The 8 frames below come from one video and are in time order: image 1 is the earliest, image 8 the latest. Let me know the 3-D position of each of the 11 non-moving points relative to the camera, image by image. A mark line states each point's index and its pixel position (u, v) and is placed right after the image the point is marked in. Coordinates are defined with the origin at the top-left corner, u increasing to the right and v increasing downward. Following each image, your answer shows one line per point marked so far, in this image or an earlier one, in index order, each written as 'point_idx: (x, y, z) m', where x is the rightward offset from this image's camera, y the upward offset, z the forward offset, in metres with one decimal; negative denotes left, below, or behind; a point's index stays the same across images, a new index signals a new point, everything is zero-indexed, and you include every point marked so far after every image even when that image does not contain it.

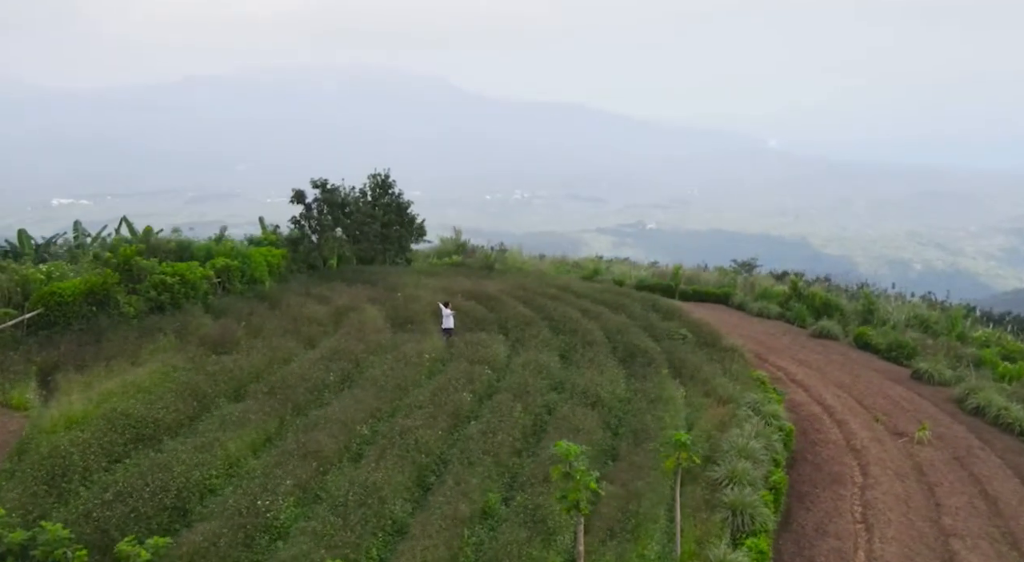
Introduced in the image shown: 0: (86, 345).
0: (-9.0, -1.3, +17.2) m
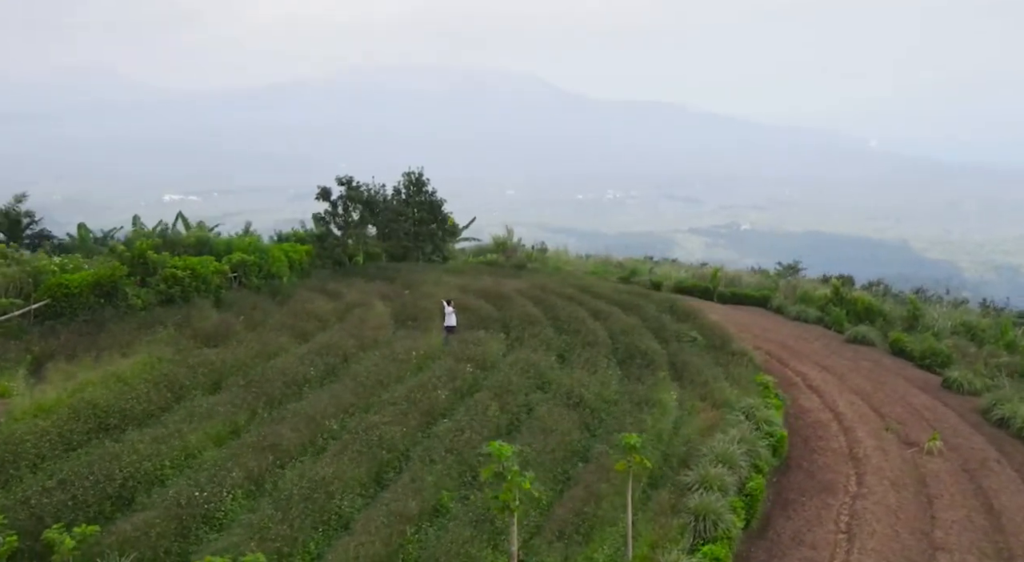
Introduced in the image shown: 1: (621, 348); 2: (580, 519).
0: (-9.1, -1.1, +17.5) m
1: (+2.7, -1.5, +19.2) m
2: (+0.9, -2.9, +10.1) m
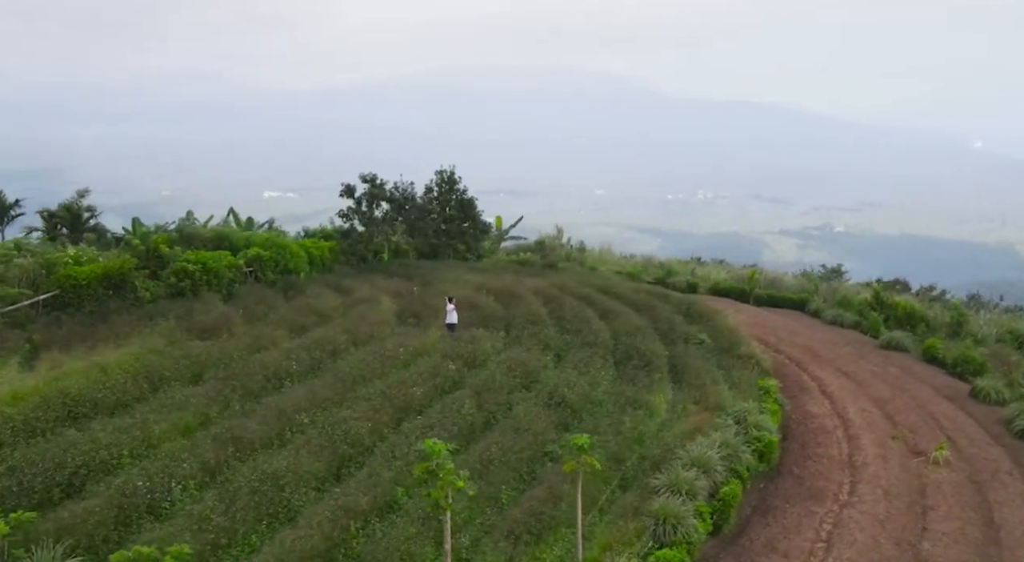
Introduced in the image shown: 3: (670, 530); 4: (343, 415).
0: (-9.2, -0.9, +17.9) m
1: (+2.6, -1.5, +18.9) m
2: (+0.3, -2.8, +9.9) m
3: (+2.0, -3.1, +10.3) m
4: (-2.5, -2.0, +12.1) m
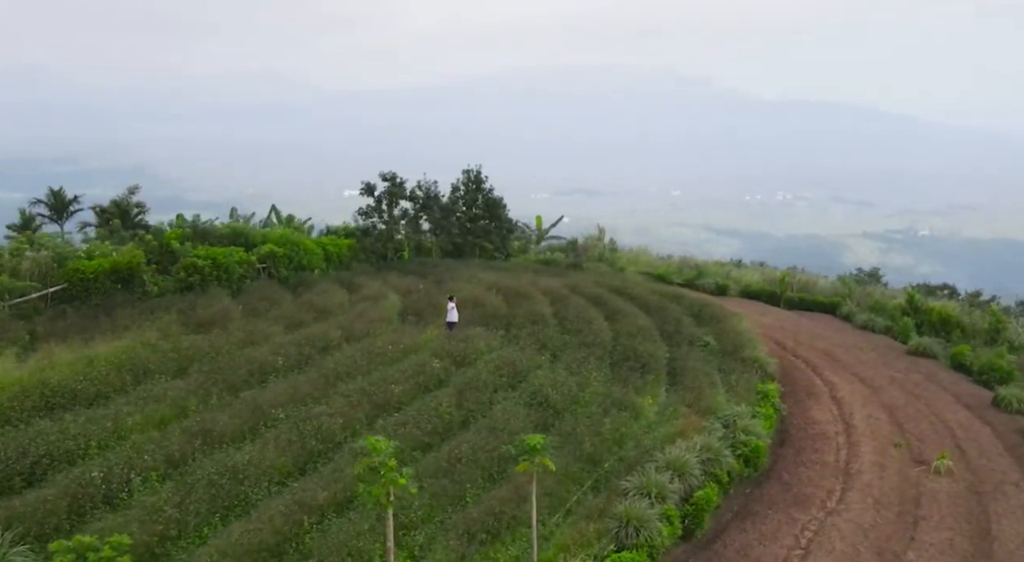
0: (-9.3, -0.8, +18.3) m
1: (+2.6, -1.5, +18.8) m
2: (-0.2, -2.8, +9.9) m
3: (+1.5, -3.1, +10.1) m
4: (-2.9, -1.9, +12.2) m
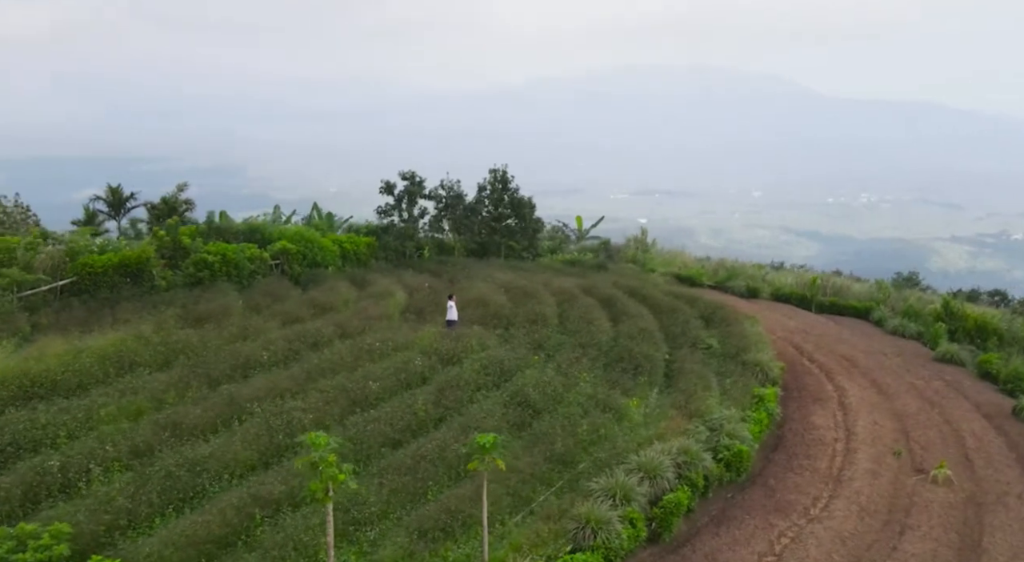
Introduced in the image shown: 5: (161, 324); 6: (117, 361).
0: (-9.4, -0.7, +18.7) m
1: (+2.5, -1.5, +18.6) m
2: (-0.7, -2.8, +9.8) m
3: (+1.0, -3.1, +10.0) m
4: (-3.3, -1.8, +12.3) m
5: (-7.2, -0.9, +16.9) m
6: (-6.5, -1.3, +13.6) m
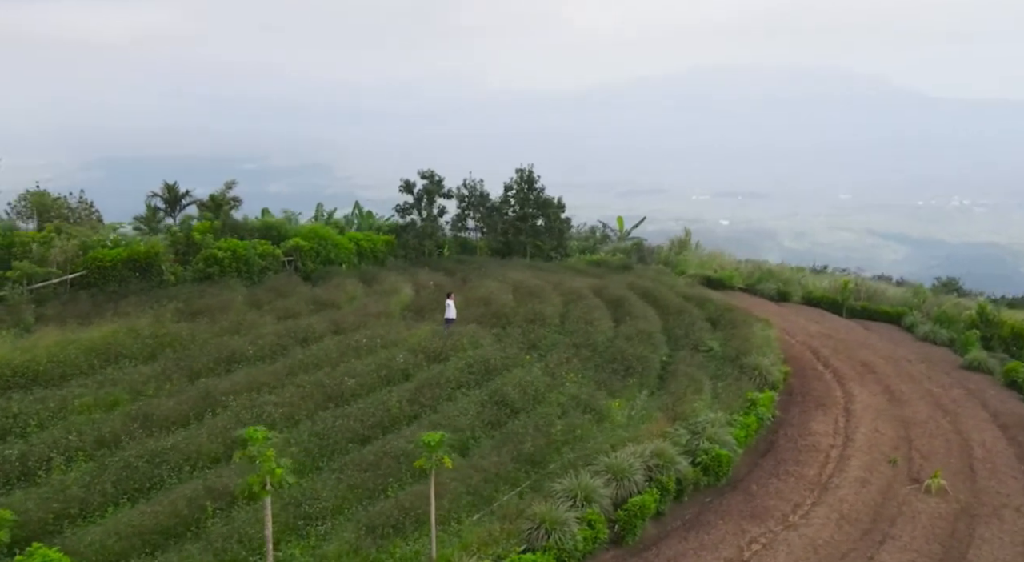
0: (-9.5, -0.5, +19.1) m
1: (+2.3, -1.5, +18.5) m
2: (-1.3, -2.8, +9.9) m
3: (+0.4, -3.1, +10.0) m
4: (-3.7, -1.8, +12.4) m
5: (-7.4, -0.8, +17.2) m
6: (-6.8, -1.2, +13.9) m
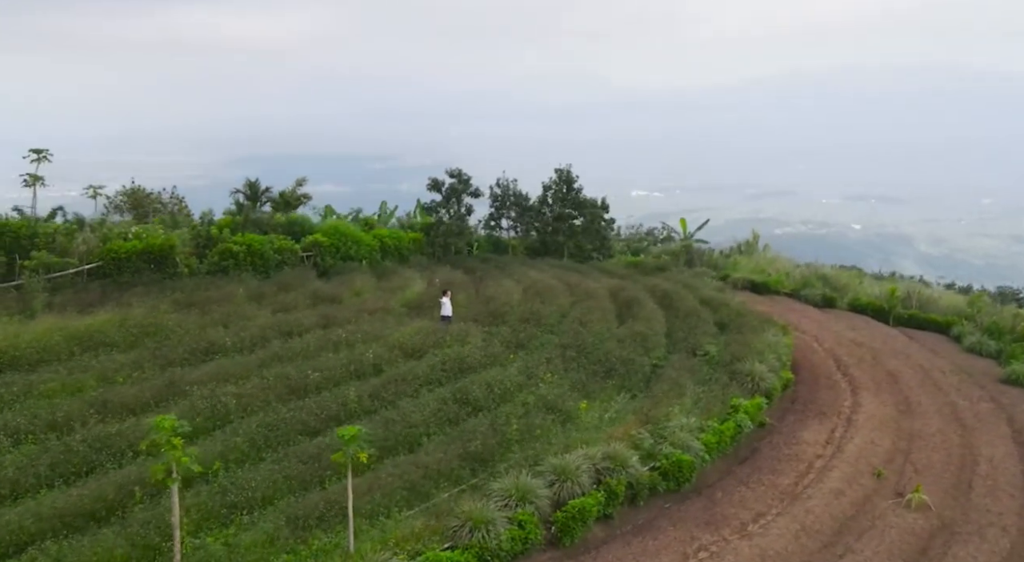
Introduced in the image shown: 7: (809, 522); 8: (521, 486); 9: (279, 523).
0: (-9.7, -0.3, +19.8) m
1: (+2.0, -1.6, +18.4) m
2: (-2.2, -2.7, +10.0) m
3: (-0.5, -3.1, +10.1) m
4: (-4.4, -1.7, +12.8) m
5: (-7.7, -0.6, +17.8) m
6: (-7.4, -1.1, +14.4) m
7: (+4.8, -3.9, +13.2) m
8: (+0.1, -2.7, +11.1) m
9: (-2.7, -2.8, +9.7) m
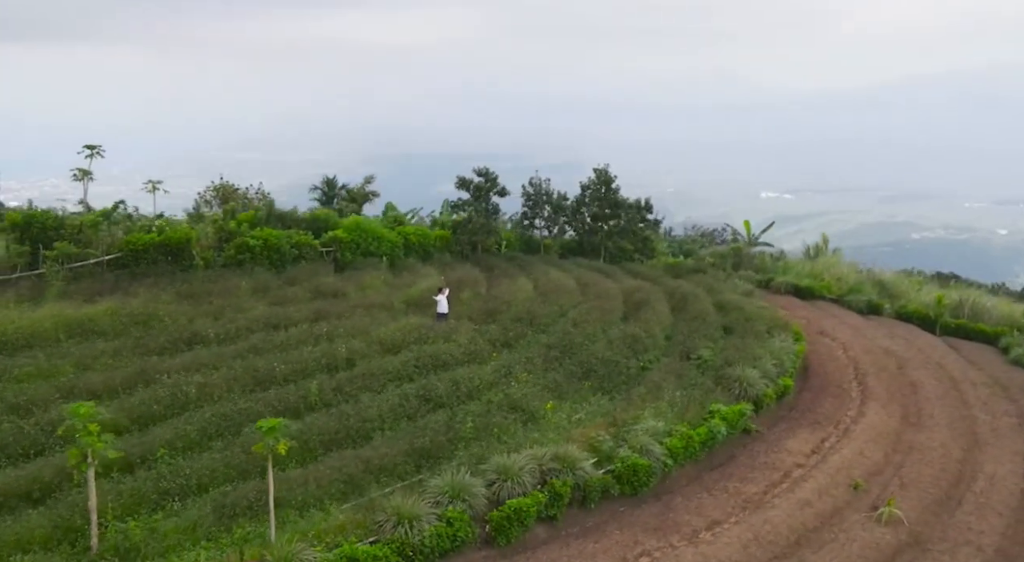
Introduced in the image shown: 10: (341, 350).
0: (-9.9, -0.1, +20.7) m
1: (+1.7, -1.6, +18.4) m
2: (-3.2, -2.7, +10.4) m
3: (-1.5, -3.1, +10.3) m
4: (-5.1, -1.6, +13.2) m
5: (-8.0, -0.4, +18.5) m
6: (-8.0, -0.9, +15.1) m
7: (+4.0, -4.0, +13.0) m
8: (-0.8, -2.7, +11.3) m
9: (-3.7, -2.8, +10.1) m
10: (-3.2, -1.3, +15.5) m
